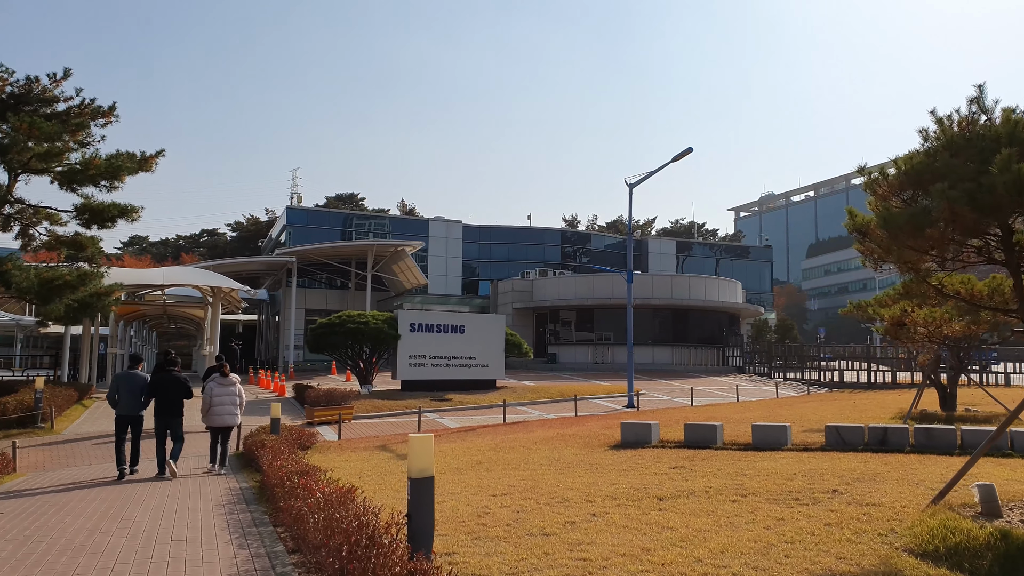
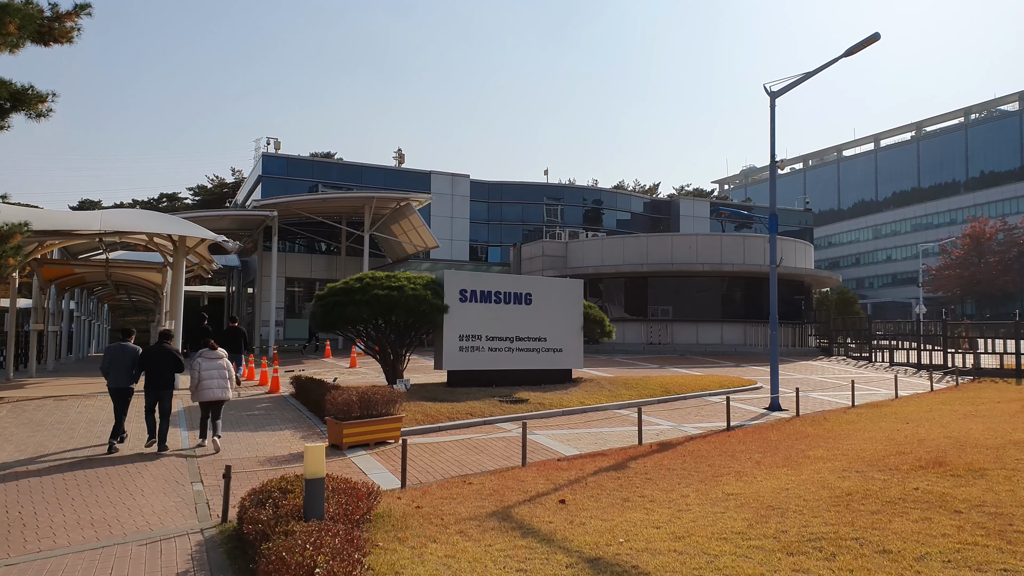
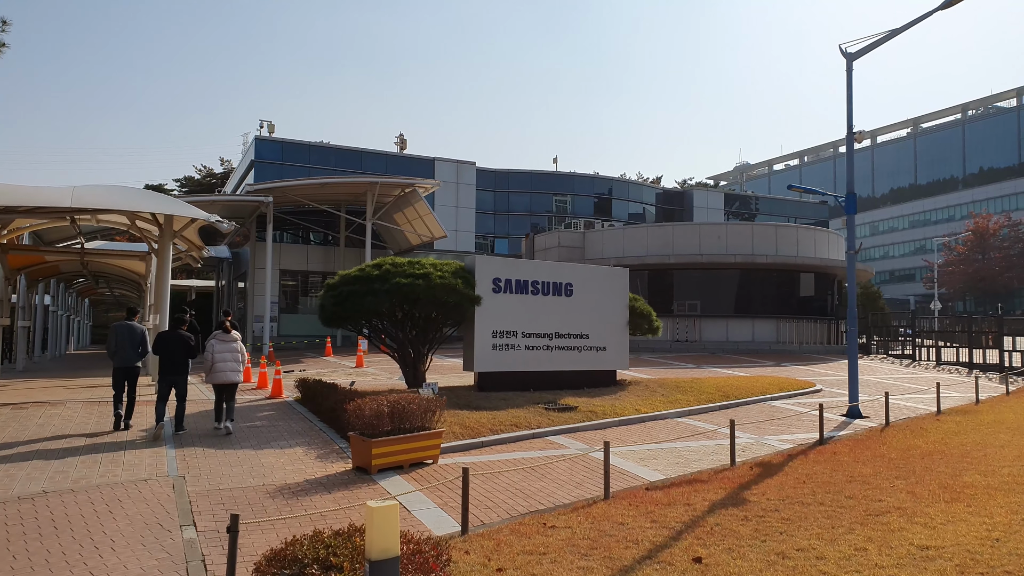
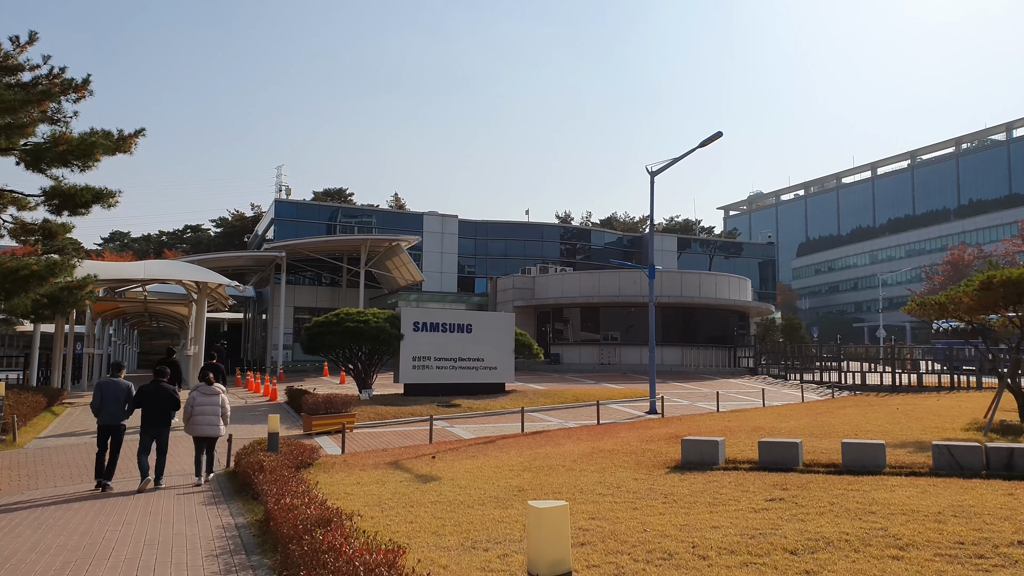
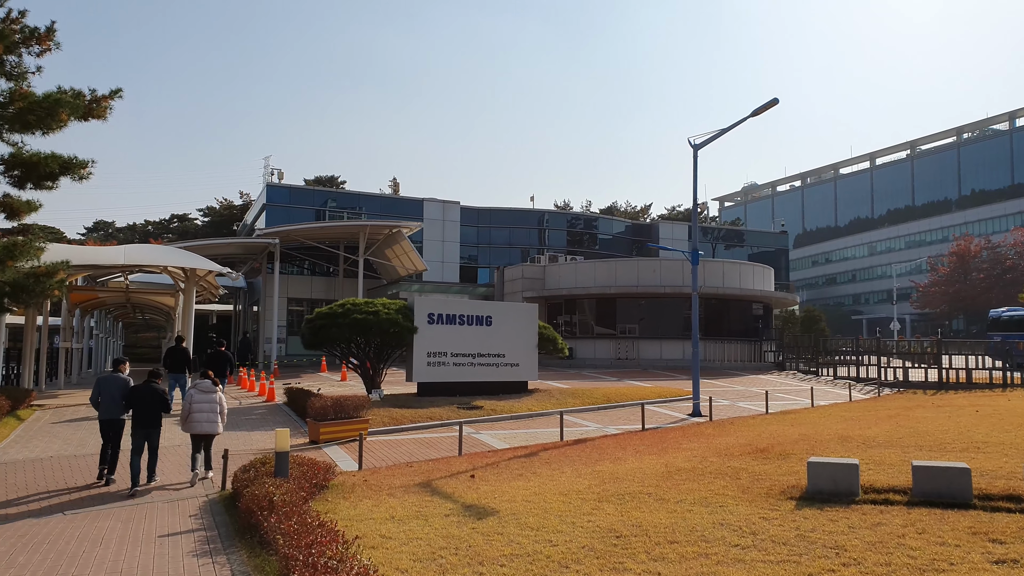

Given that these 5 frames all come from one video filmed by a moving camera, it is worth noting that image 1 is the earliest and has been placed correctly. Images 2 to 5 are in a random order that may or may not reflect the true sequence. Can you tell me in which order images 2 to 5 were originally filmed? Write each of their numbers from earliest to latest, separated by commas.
4, 5, 2, 3
